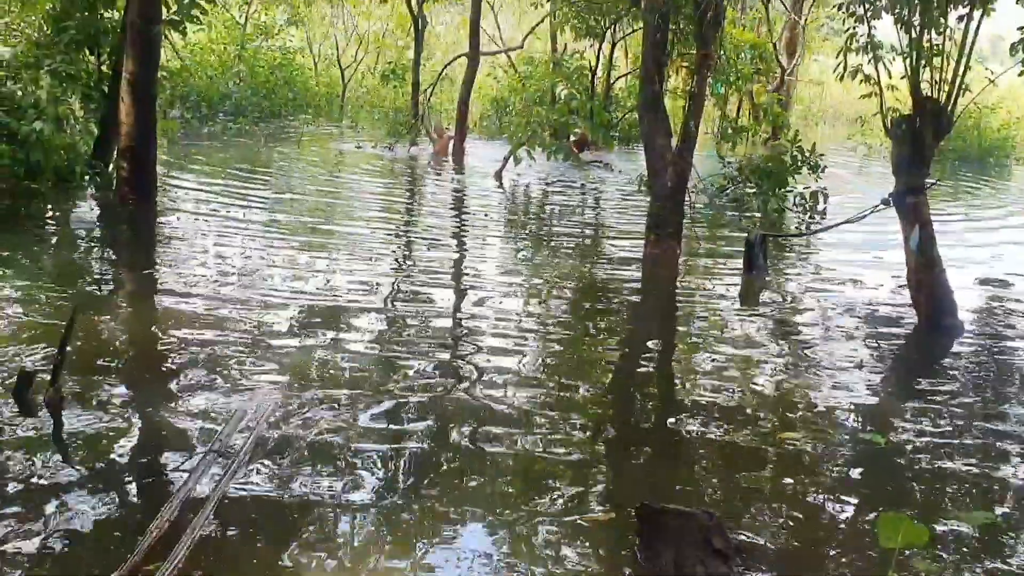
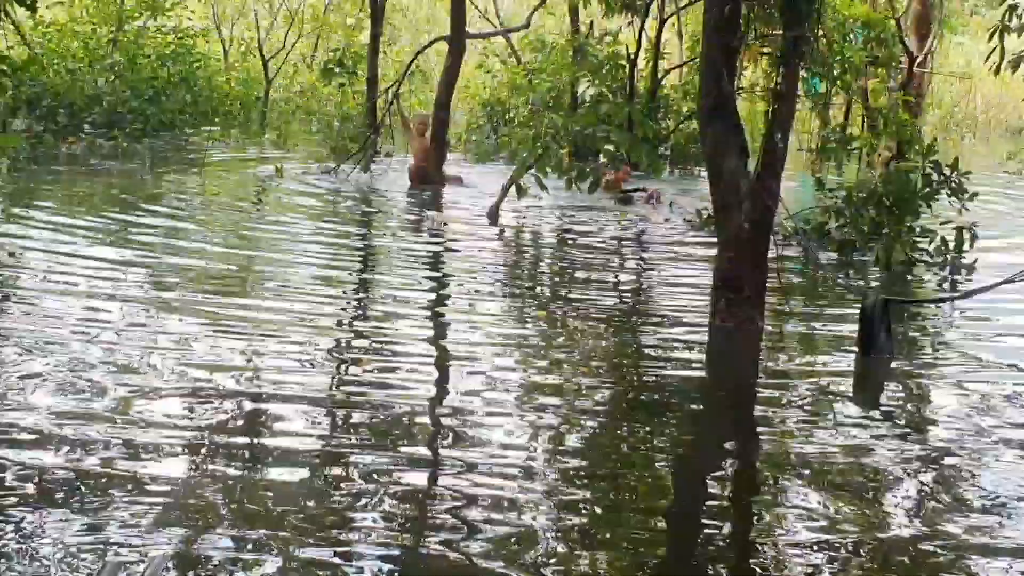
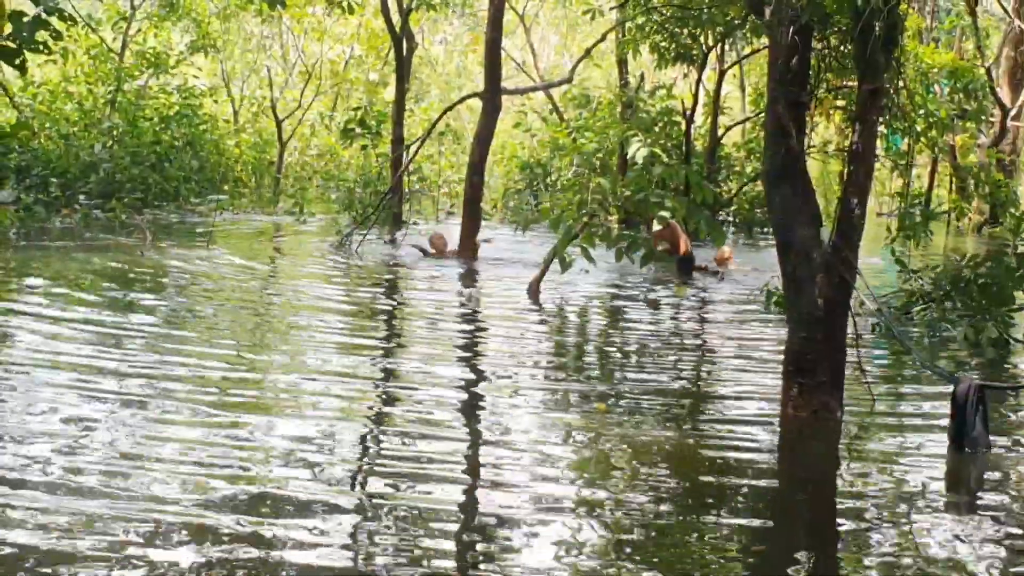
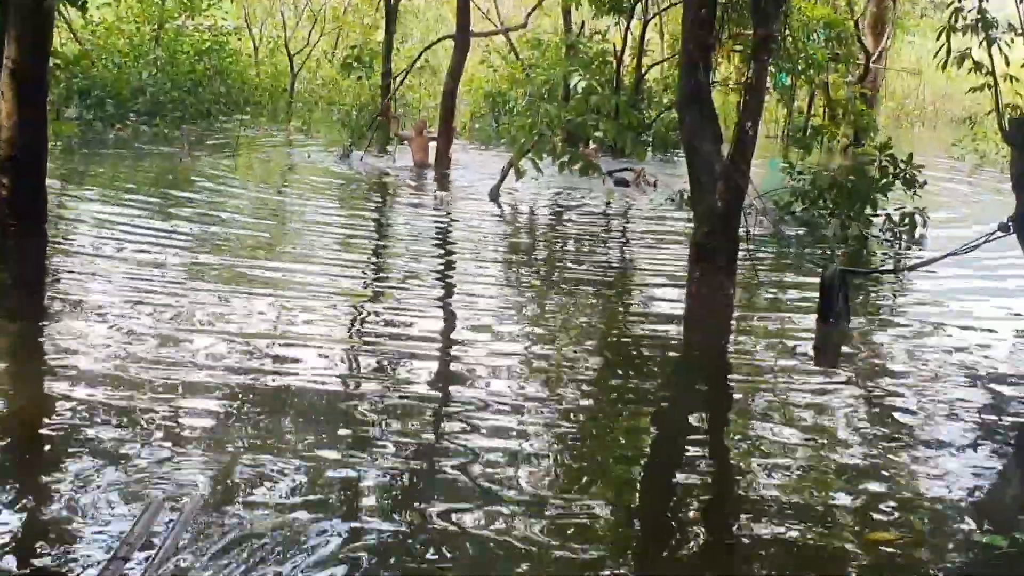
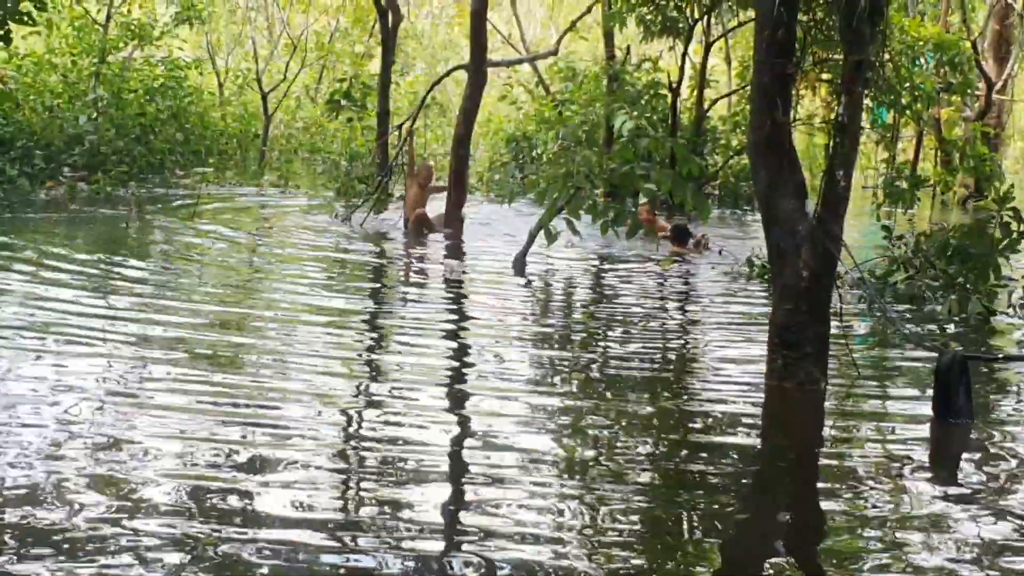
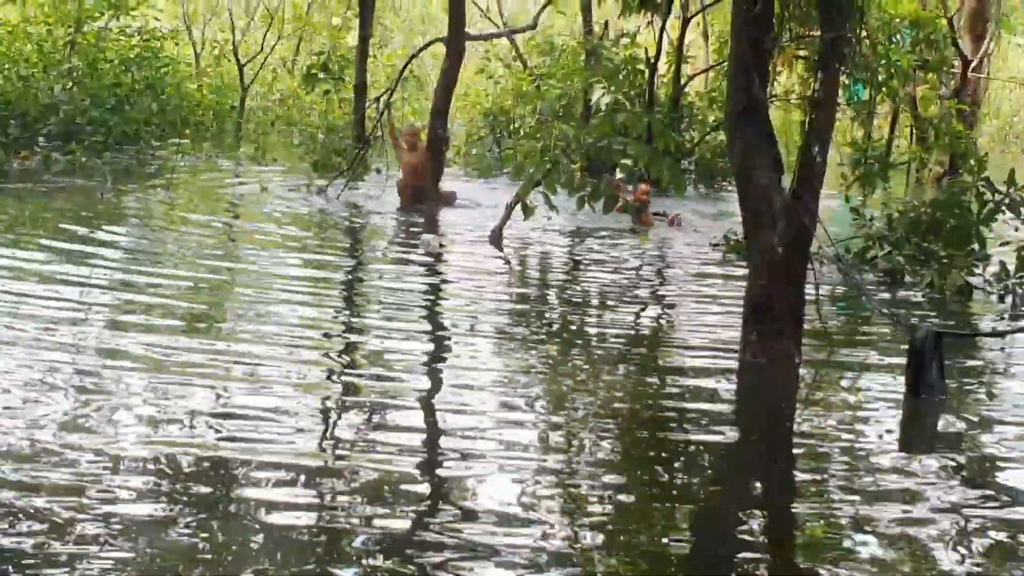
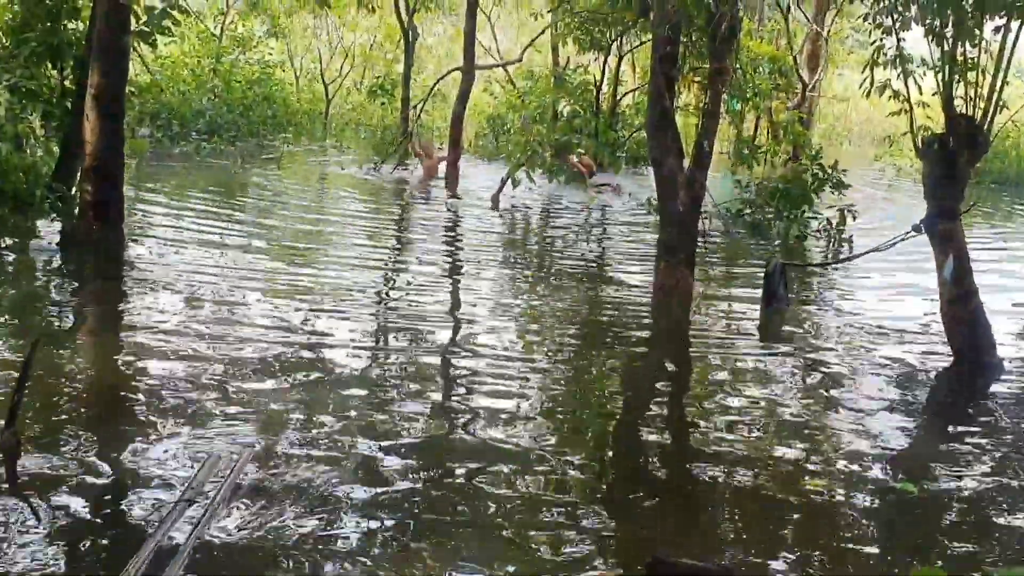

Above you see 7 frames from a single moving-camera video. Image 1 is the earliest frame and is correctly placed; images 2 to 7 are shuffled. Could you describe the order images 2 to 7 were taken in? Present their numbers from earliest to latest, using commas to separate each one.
7, 4, 2, 6, 5, 3
